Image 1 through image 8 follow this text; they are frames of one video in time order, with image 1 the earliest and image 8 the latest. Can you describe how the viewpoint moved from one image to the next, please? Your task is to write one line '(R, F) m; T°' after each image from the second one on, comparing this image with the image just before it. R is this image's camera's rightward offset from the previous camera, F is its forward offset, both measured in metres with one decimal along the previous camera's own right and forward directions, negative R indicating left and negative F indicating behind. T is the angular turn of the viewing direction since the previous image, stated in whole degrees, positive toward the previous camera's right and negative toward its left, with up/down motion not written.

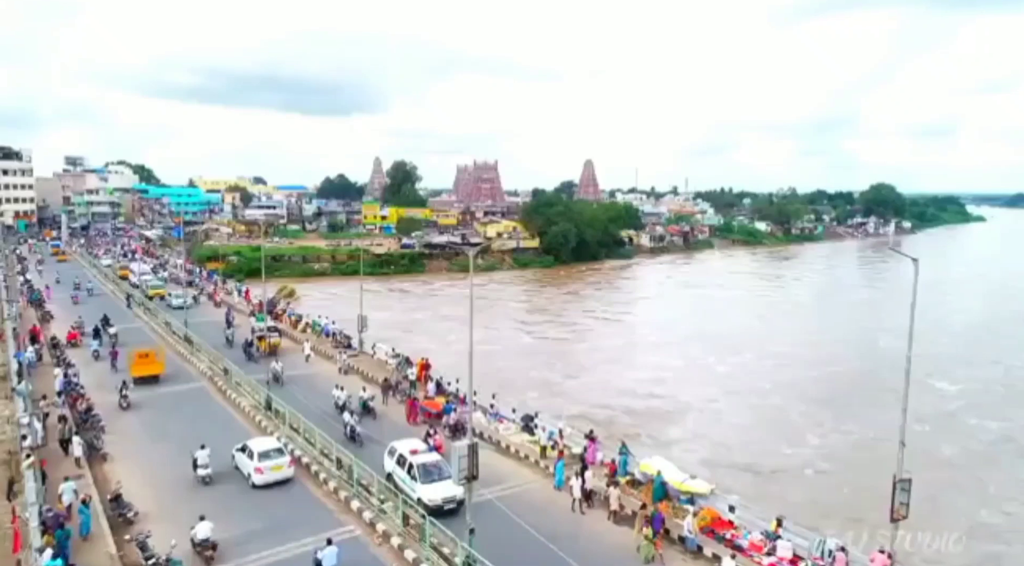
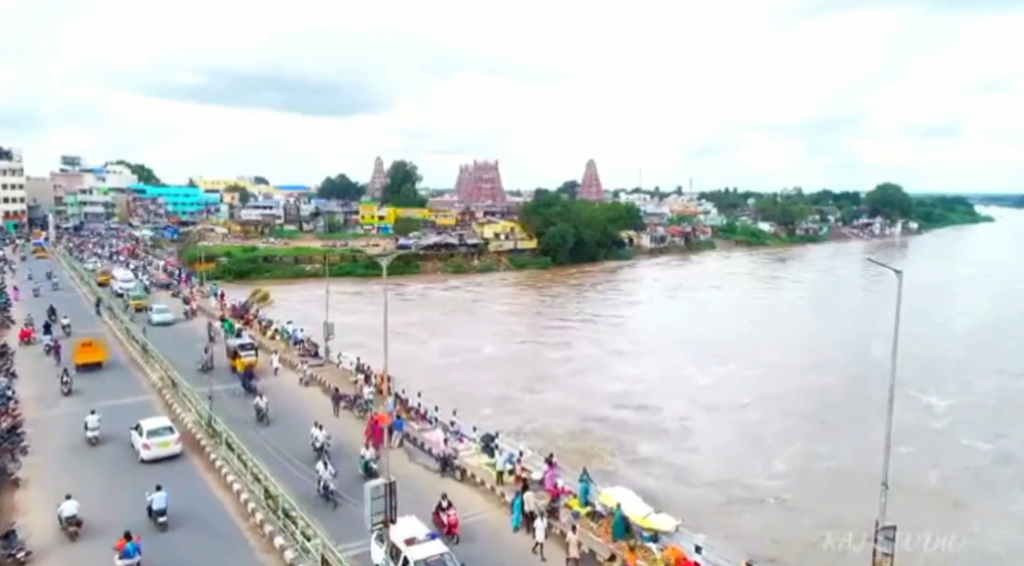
(+1.2, +1.6) m; -1°
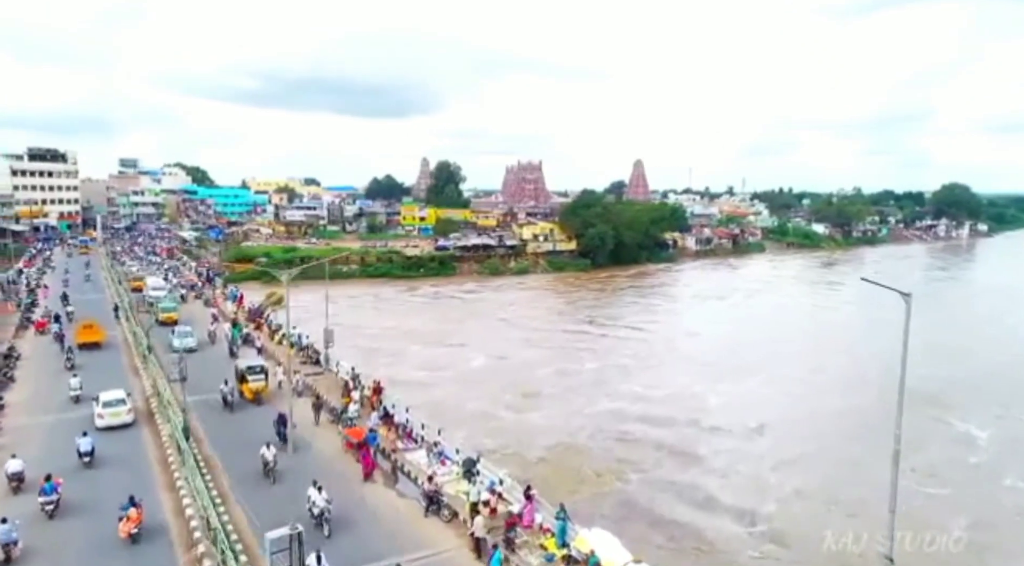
(+1.5, +1.6) m; -4°
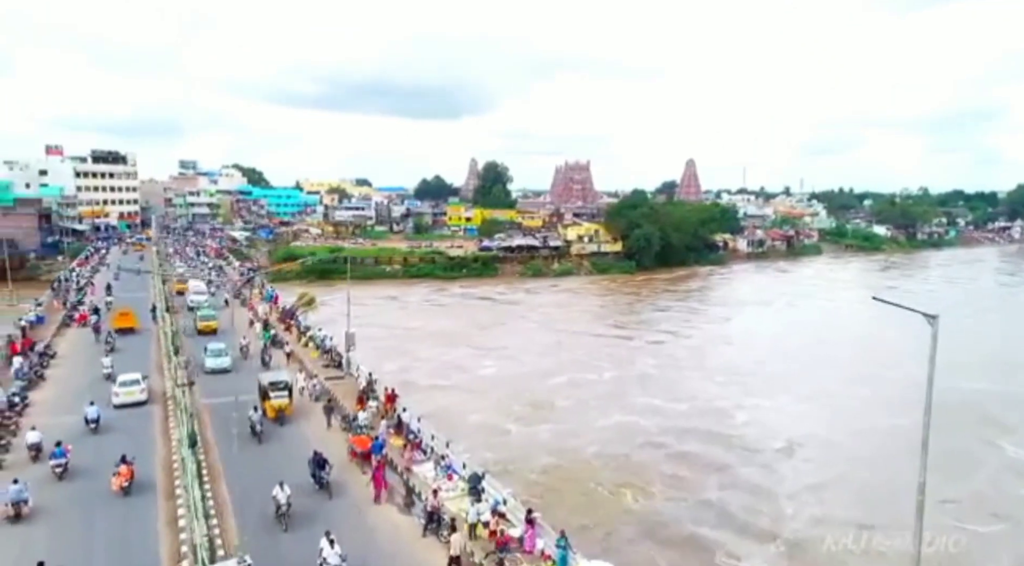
(+0.9, +1.0) m; -4°
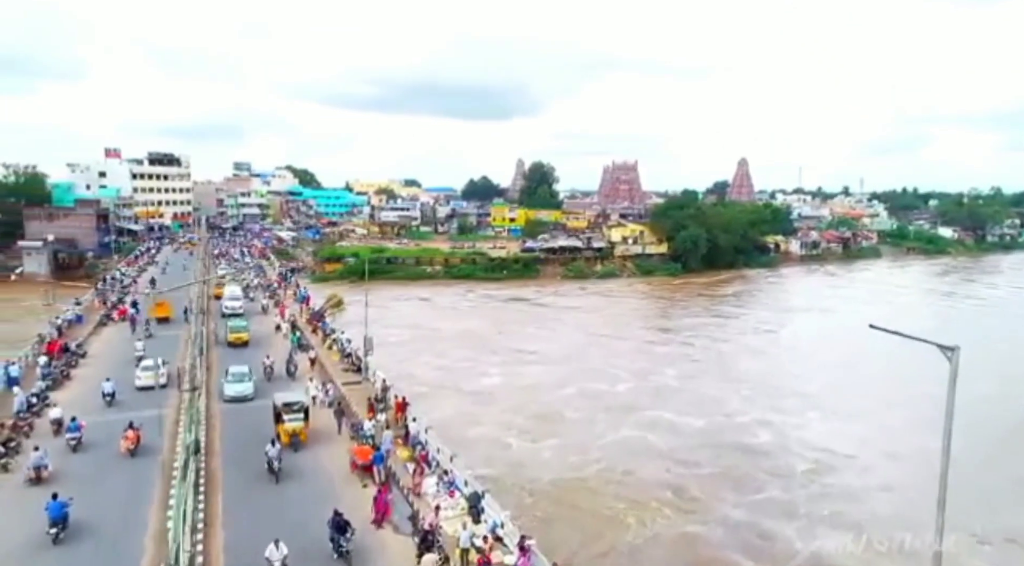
(+1.0, +1.0) m; -4°
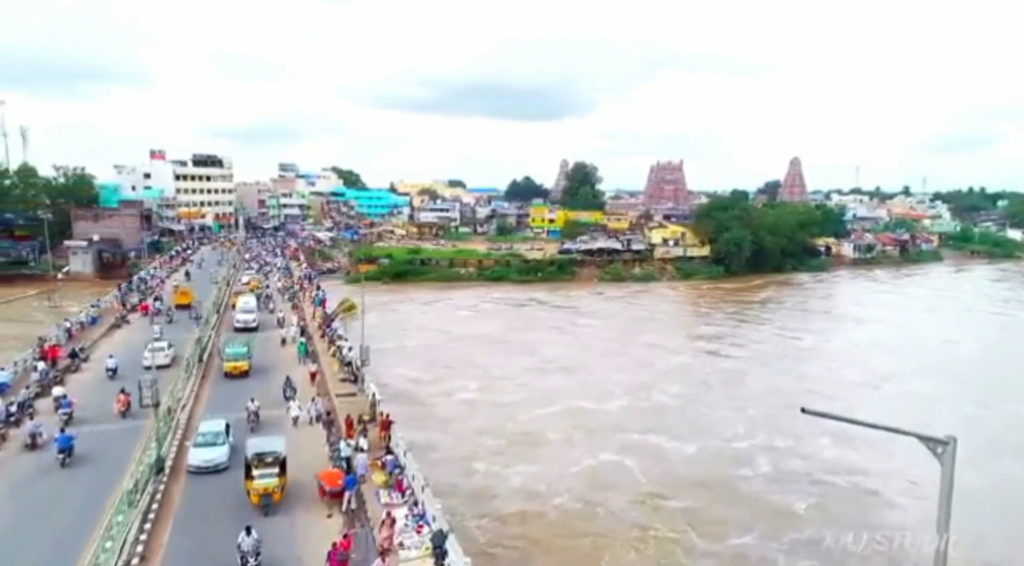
(+1.4, +1.8) m; -4°
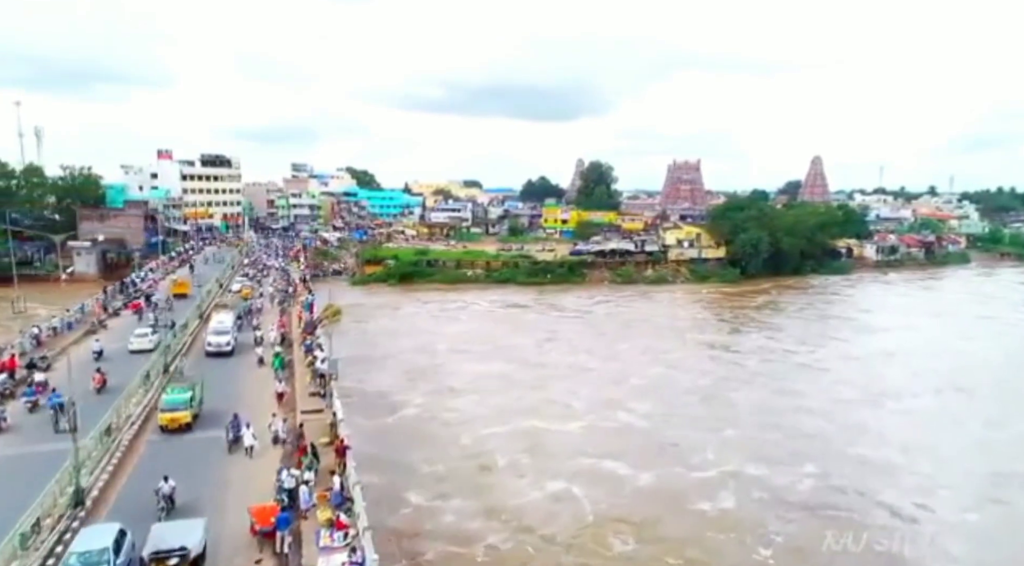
(+1.1, +2.1) m; -2°
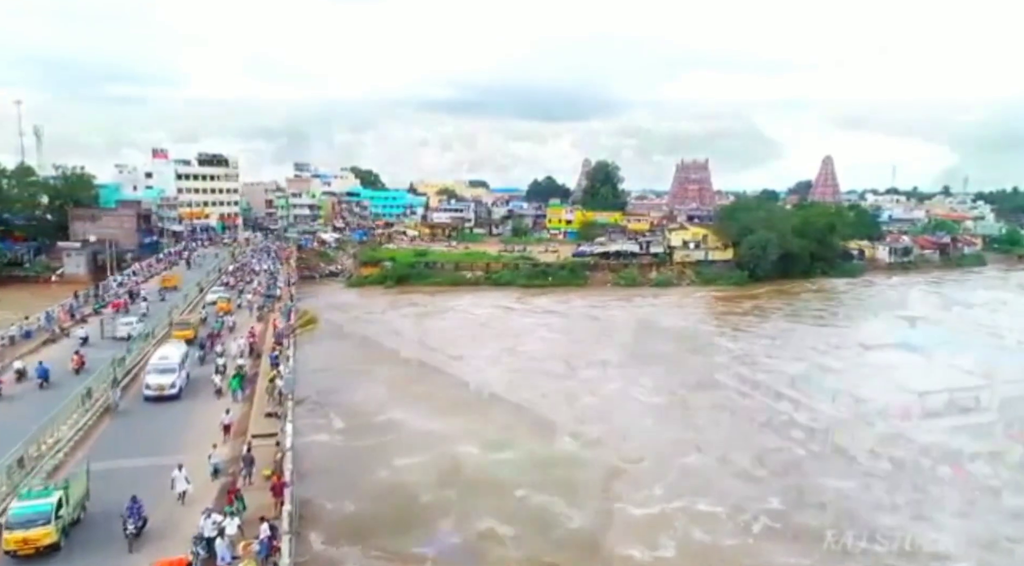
(+0.9, +2.3) m; -1°
